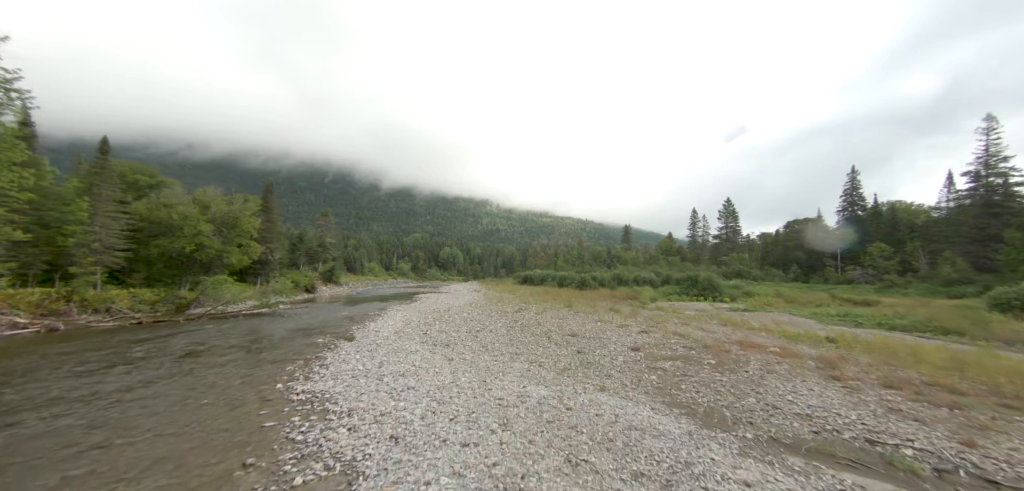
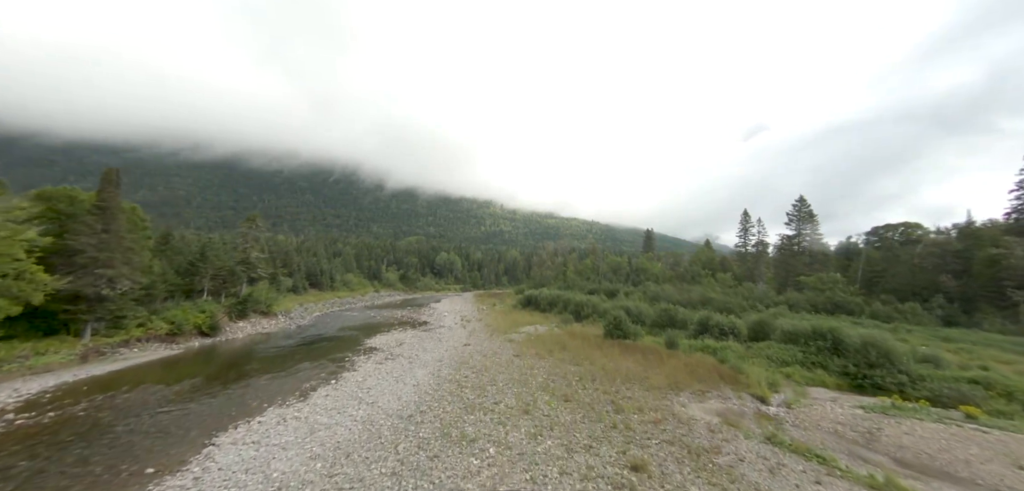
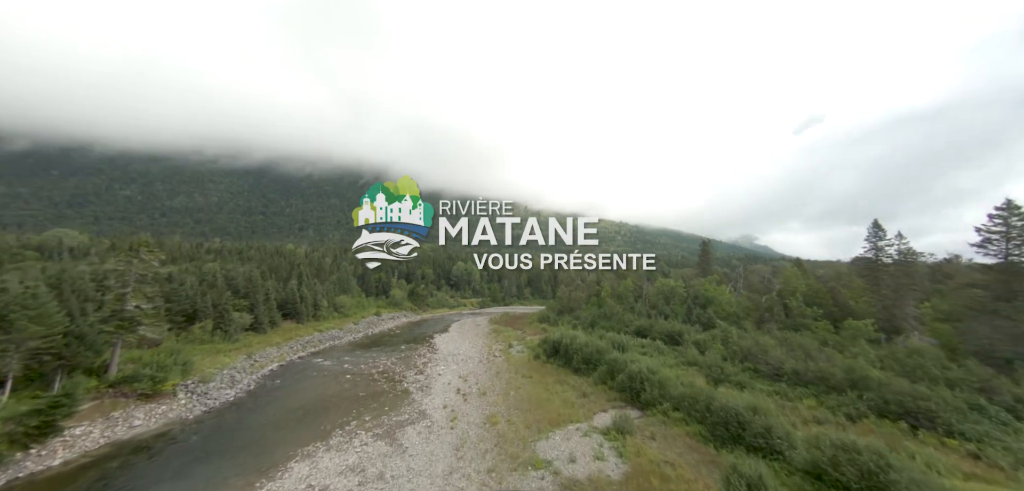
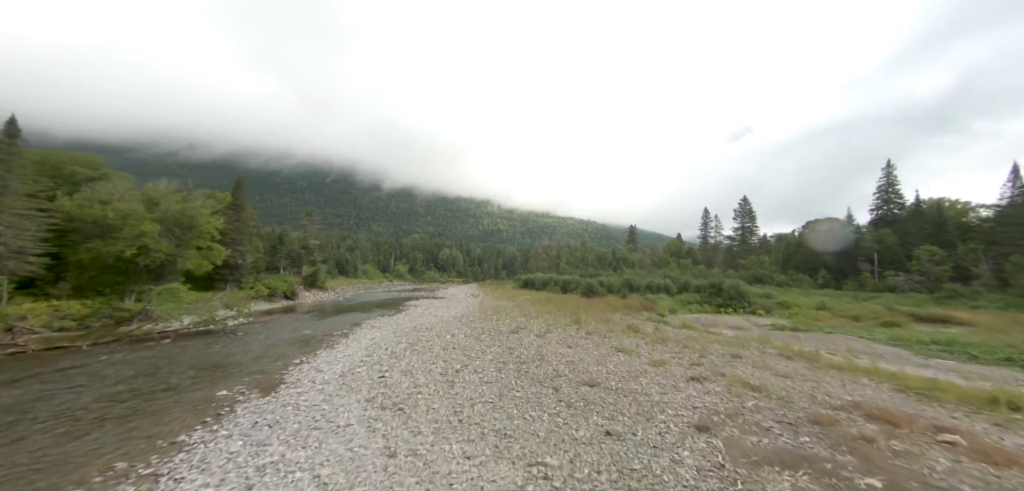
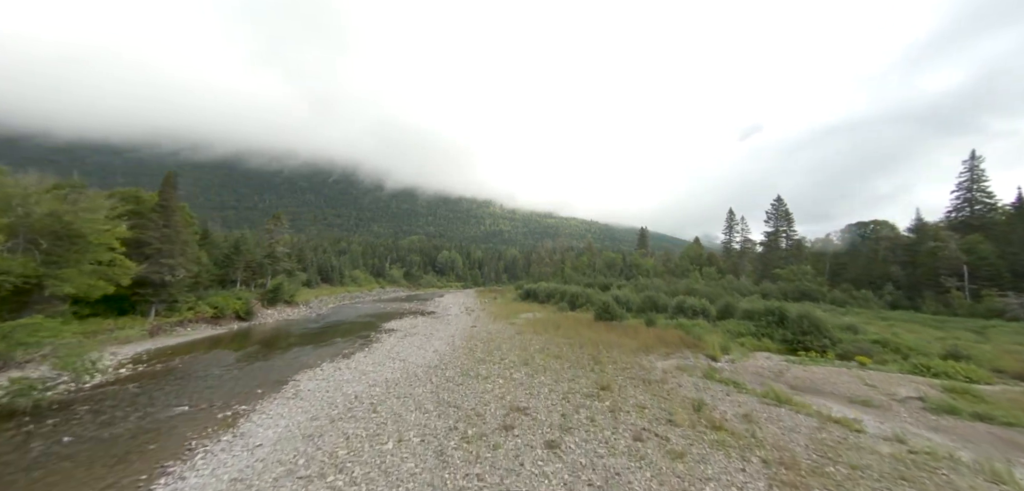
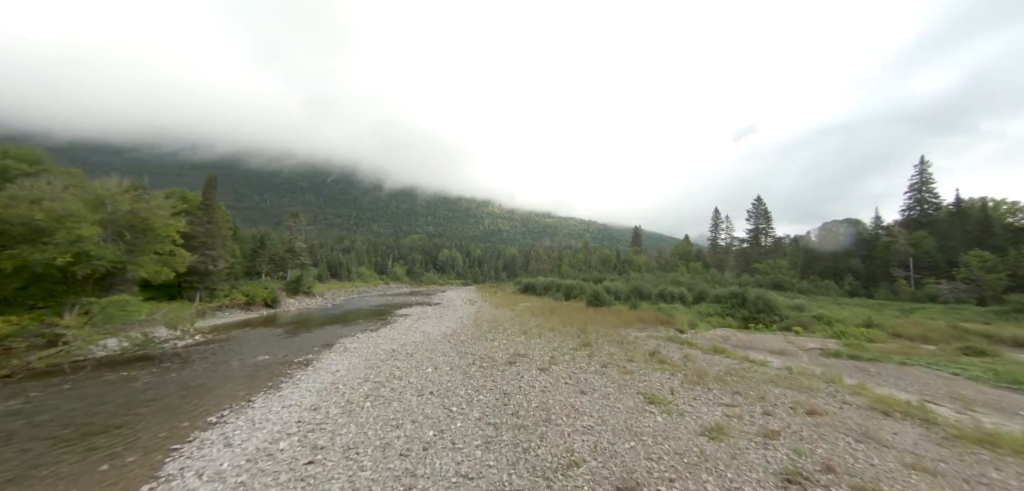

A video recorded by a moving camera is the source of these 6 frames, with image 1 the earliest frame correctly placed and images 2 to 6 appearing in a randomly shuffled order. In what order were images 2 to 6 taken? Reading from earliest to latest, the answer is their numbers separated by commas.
4, 6, 5, 2, 3
